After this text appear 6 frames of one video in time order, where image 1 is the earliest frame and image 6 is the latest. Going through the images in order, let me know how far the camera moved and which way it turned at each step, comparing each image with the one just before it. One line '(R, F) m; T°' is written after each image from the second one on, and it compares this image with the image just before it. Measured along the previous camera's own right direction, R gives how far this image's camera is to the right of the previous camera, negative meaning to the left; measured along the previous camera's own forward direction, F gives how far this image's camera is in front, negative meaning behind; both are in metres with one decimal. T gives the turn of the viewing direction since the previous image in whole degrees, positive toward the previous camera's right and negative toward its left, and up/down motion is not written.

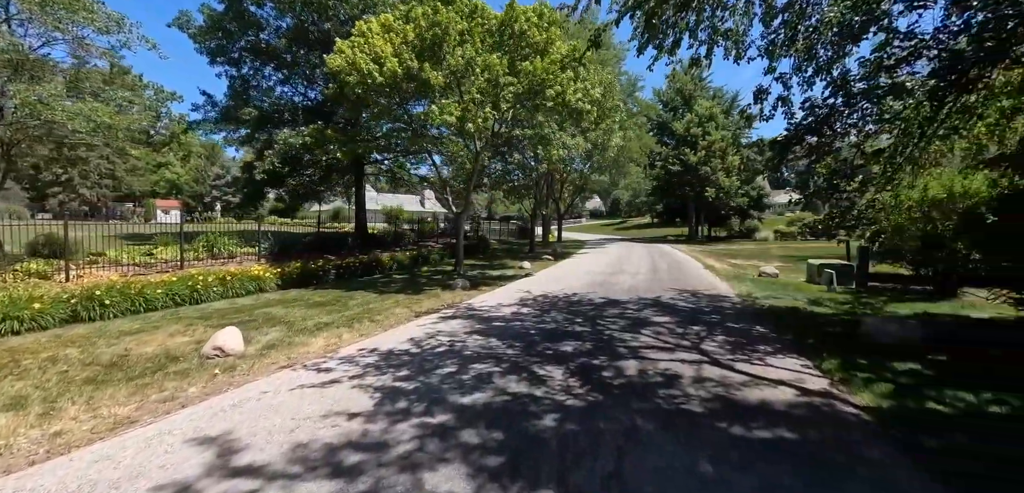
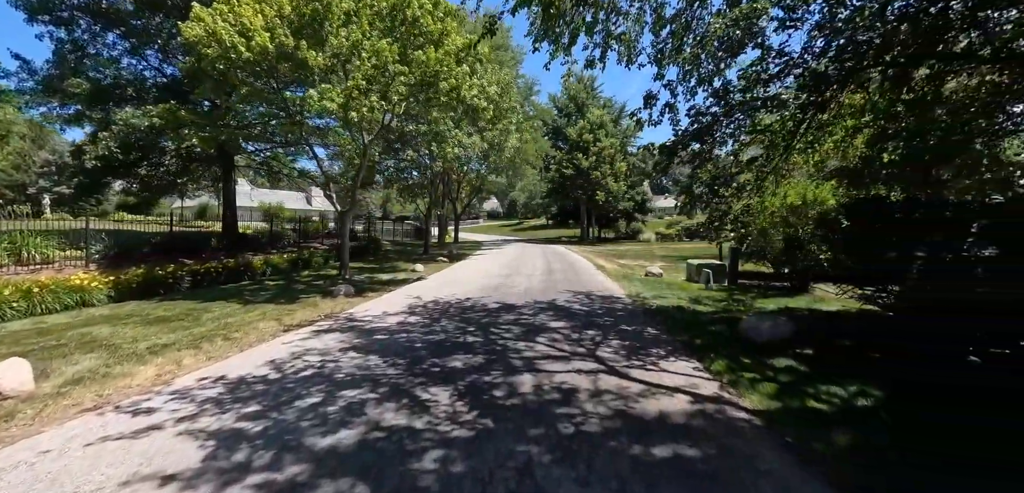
(+0.3, +0.6) m; +13°
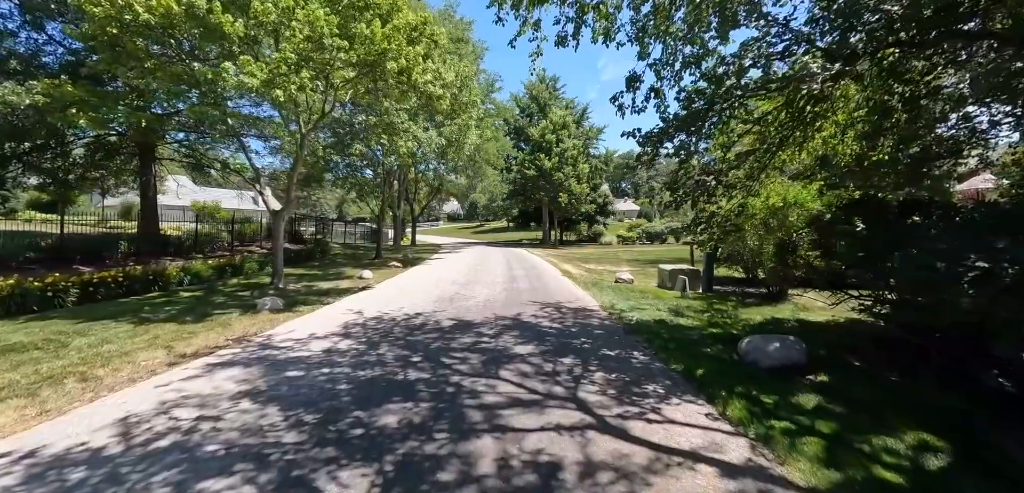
(+0.1, +1.3) m; +5°
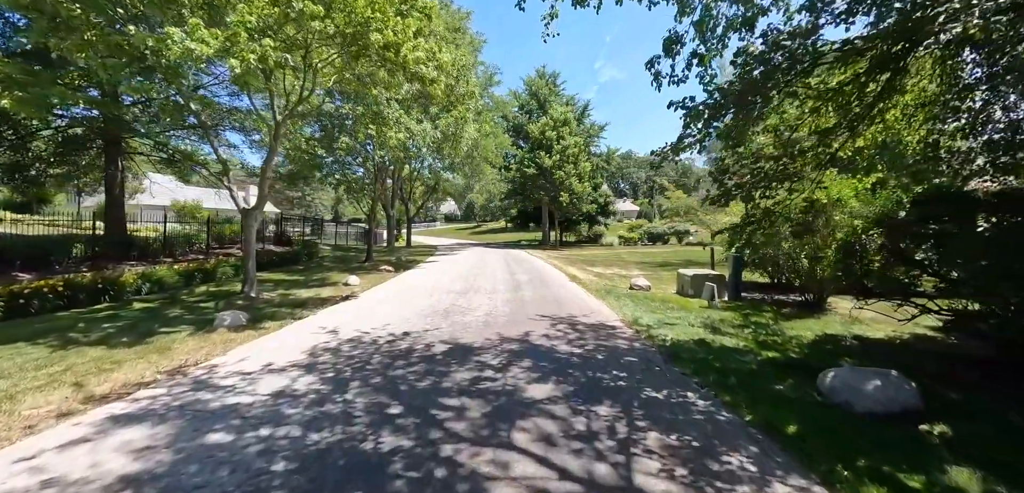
(-0.2, +1.4) m; 0°
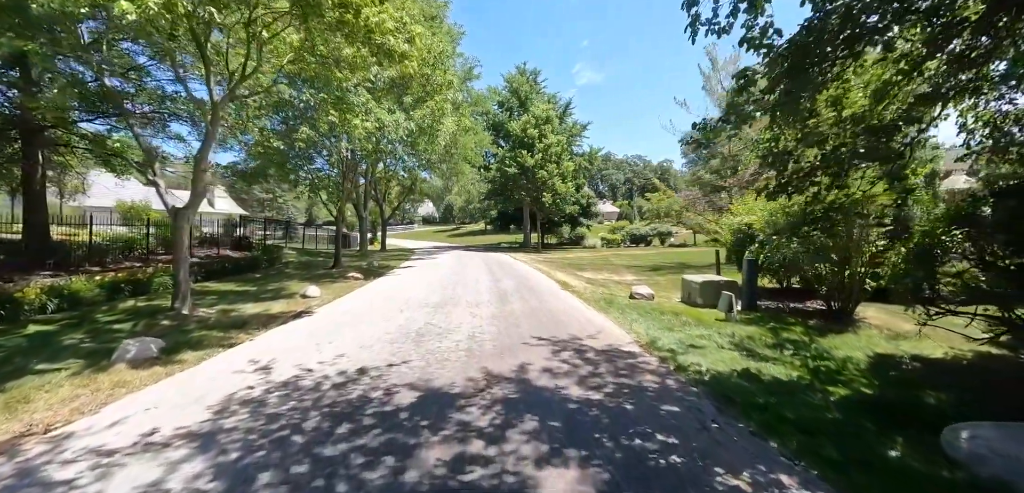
(-0.1, +1.5) m; +3°
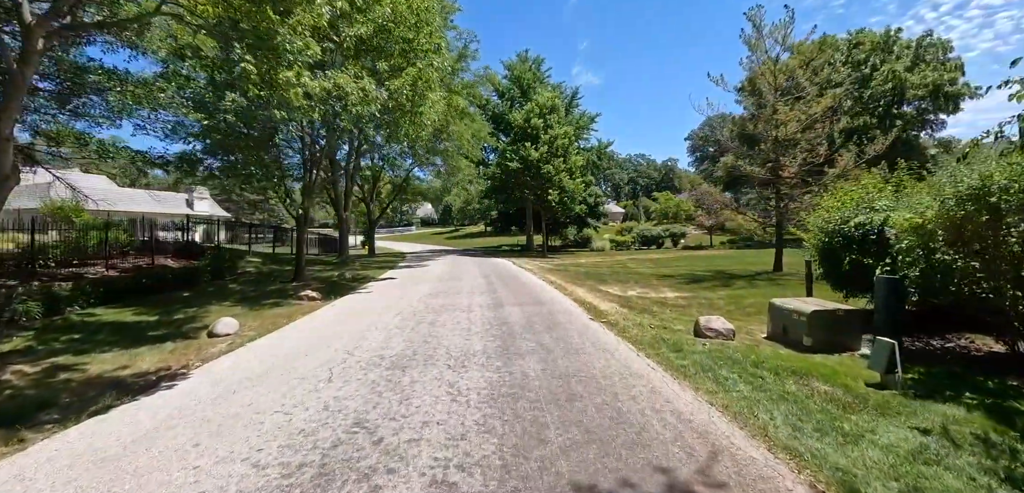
(-0.1, +3.4) m; 0°
